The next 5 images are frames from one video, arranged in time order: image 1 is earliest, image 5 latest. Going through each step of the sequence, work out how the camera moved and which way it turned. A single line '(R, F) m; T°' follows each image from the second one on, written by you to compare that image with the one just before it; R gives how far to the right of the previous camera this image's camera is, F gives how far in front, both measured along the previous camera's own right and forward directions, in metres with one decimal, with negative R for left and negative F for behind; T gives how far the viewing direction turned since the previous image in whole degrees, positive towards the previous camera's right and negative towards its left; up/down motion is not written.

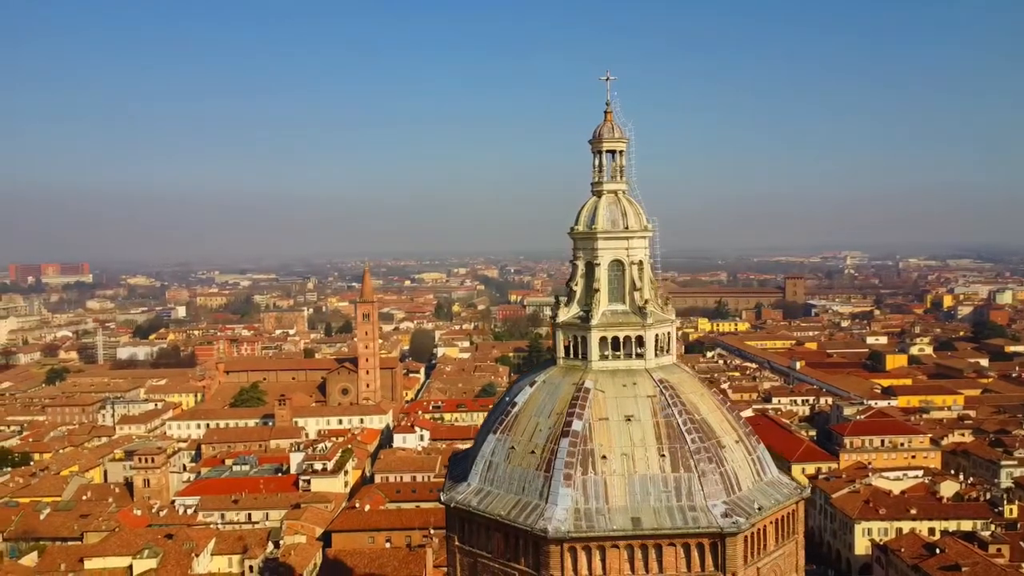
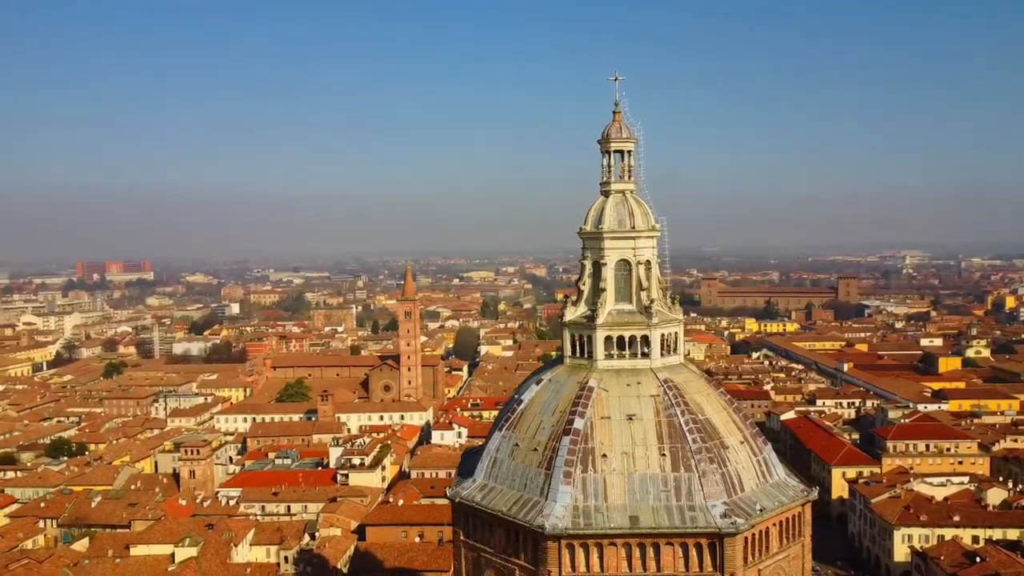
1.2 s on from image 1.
(+0.8, -0.2) m; -4°
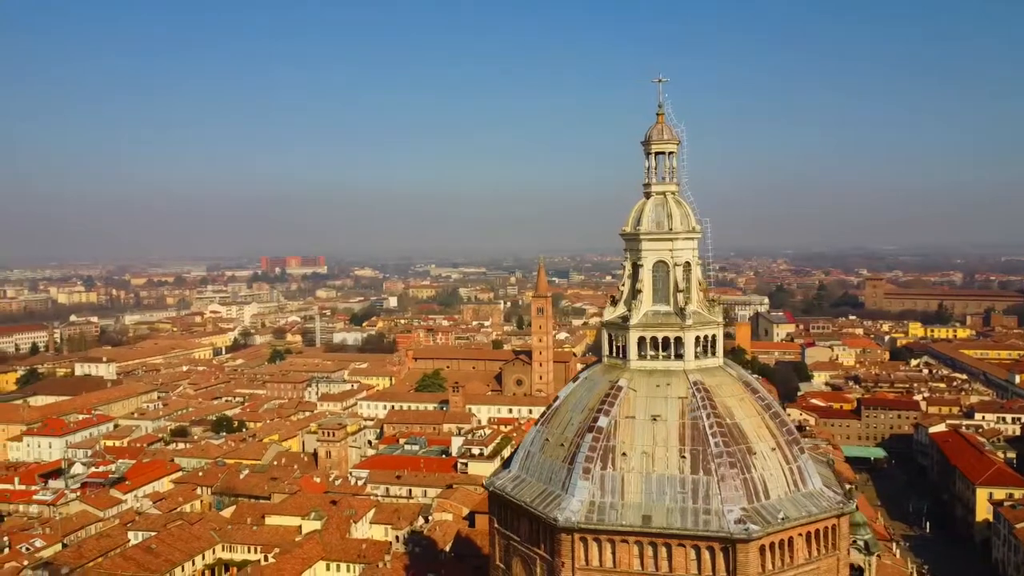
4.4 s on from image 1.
(+2.4, -0.3) m; -12°
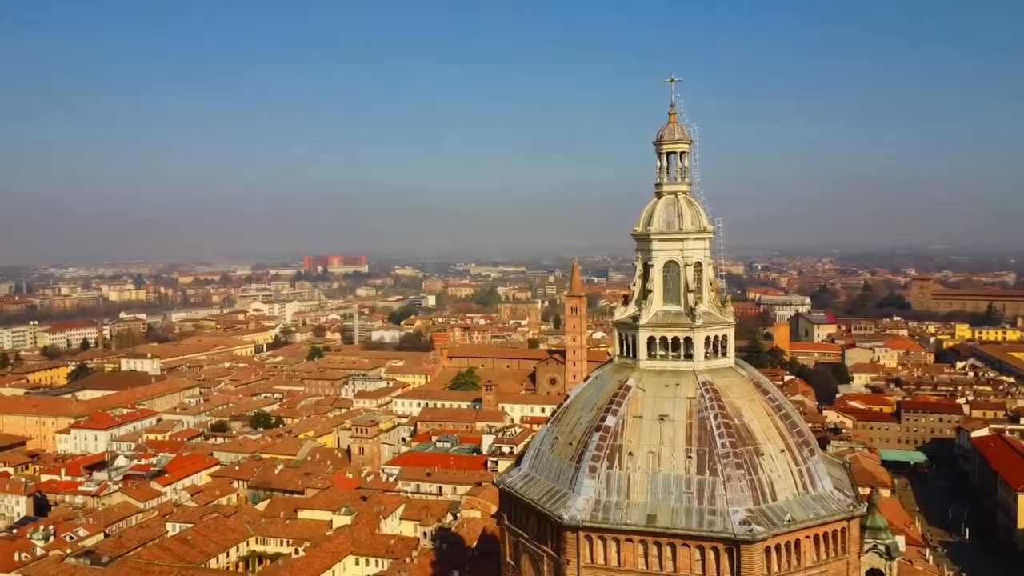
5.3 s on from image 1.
(+0.6, -0.1) m; -3°
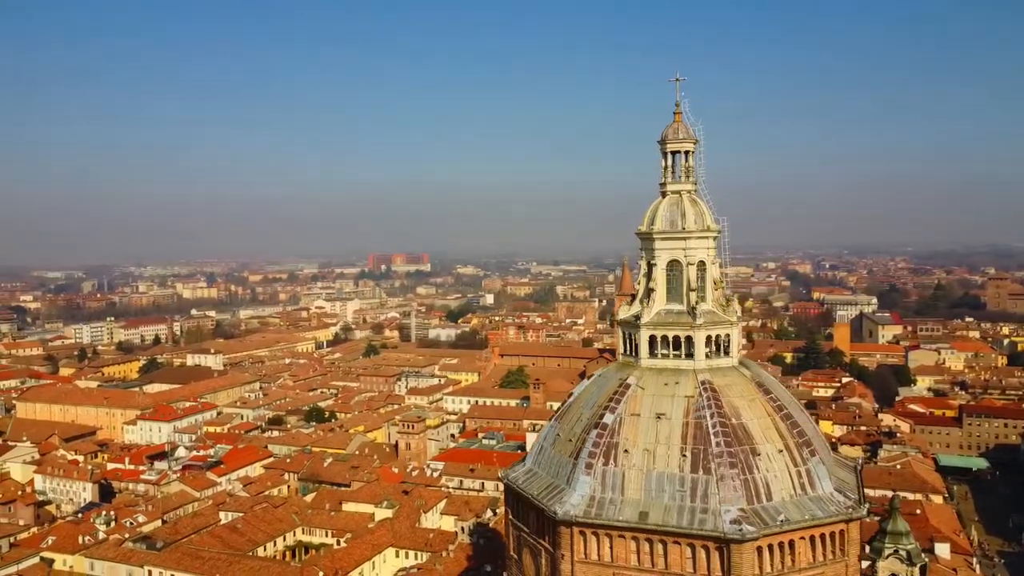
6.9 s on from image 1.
(+1.2, -0.1) m; -5°
